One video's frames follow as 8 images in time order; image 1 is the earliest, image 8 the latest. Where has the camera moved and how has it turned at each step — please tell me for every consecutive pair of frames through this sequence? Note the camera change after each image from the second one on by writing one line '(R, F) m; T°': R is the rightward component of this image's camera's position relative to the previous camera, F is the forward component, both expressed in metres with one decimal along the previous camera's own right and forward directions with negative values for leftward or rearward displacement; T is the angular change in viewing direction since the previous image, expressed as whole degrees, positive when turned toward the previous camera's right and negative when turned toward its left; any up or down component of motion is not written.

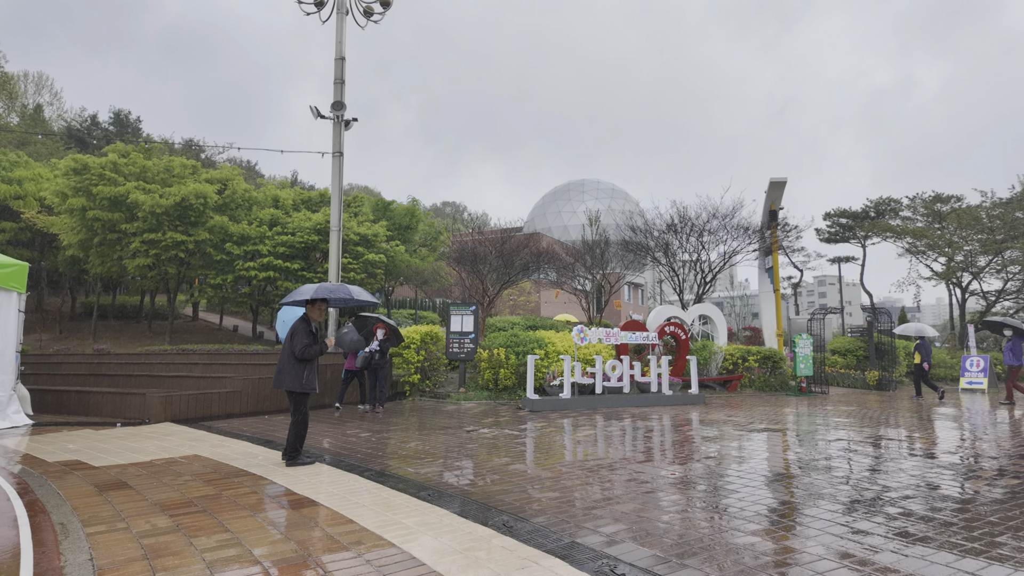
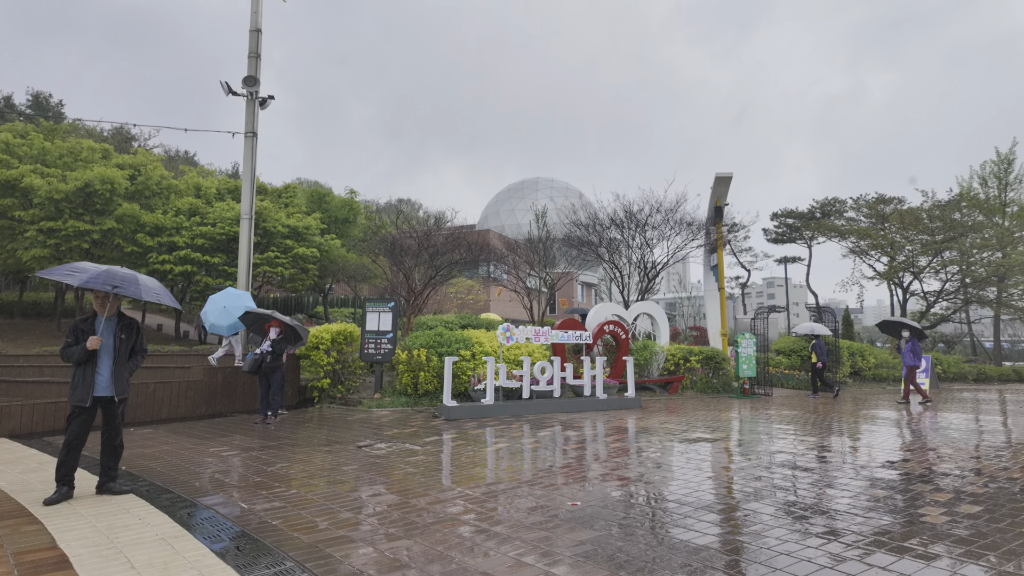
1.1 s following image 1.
(+0.6, +1.0) m; +4°
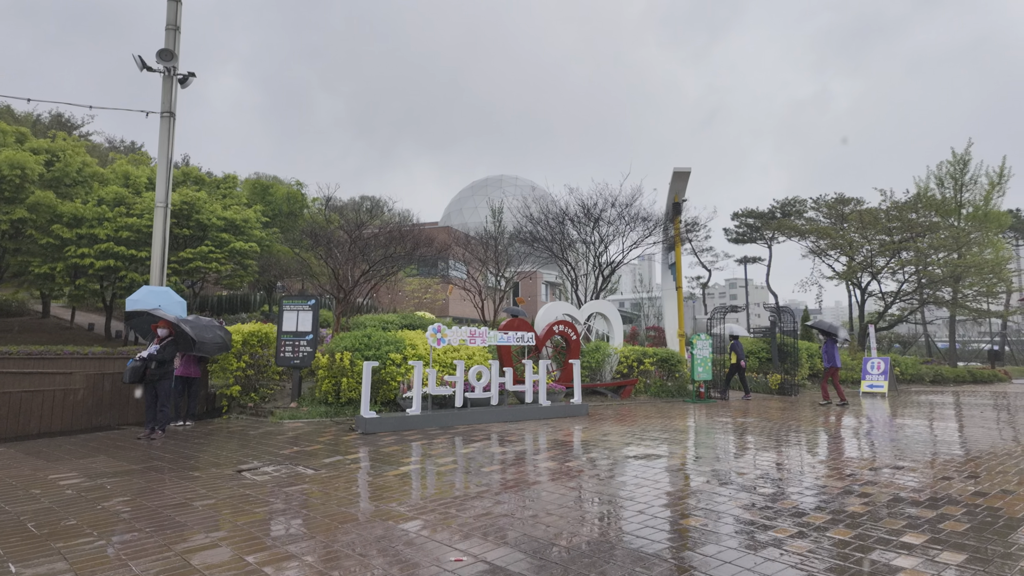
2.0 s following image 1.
(+0.5, +0.9) m; +3°
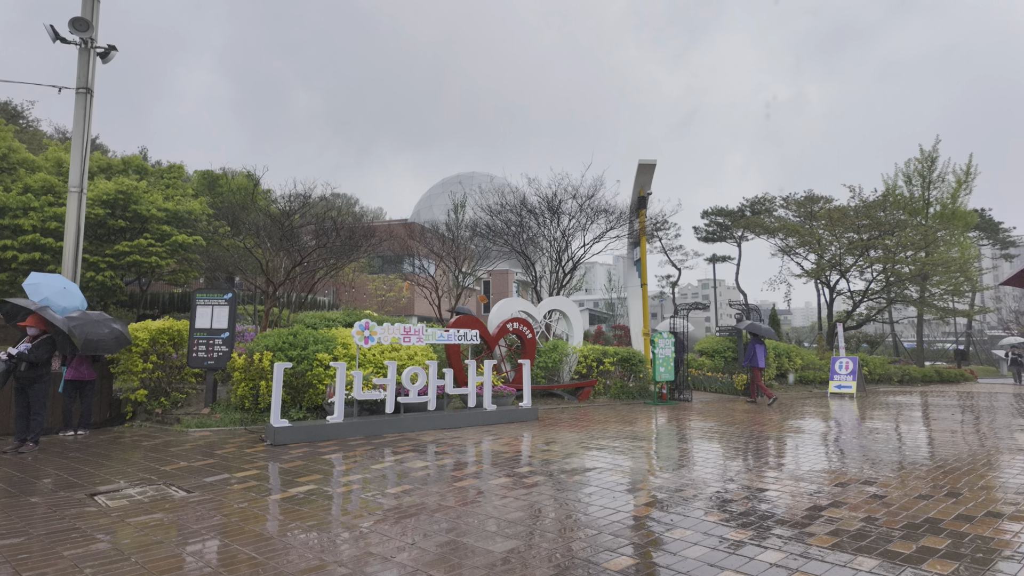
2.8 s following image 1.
(+0.5, +0.8) m; +2°
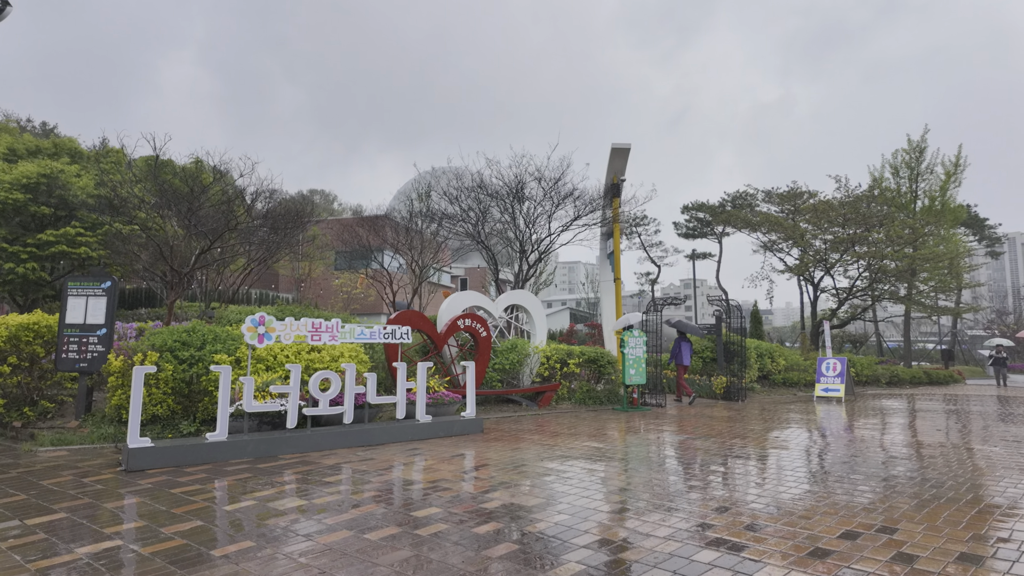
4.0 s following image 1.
(+0.6, +1.4) m; +2°
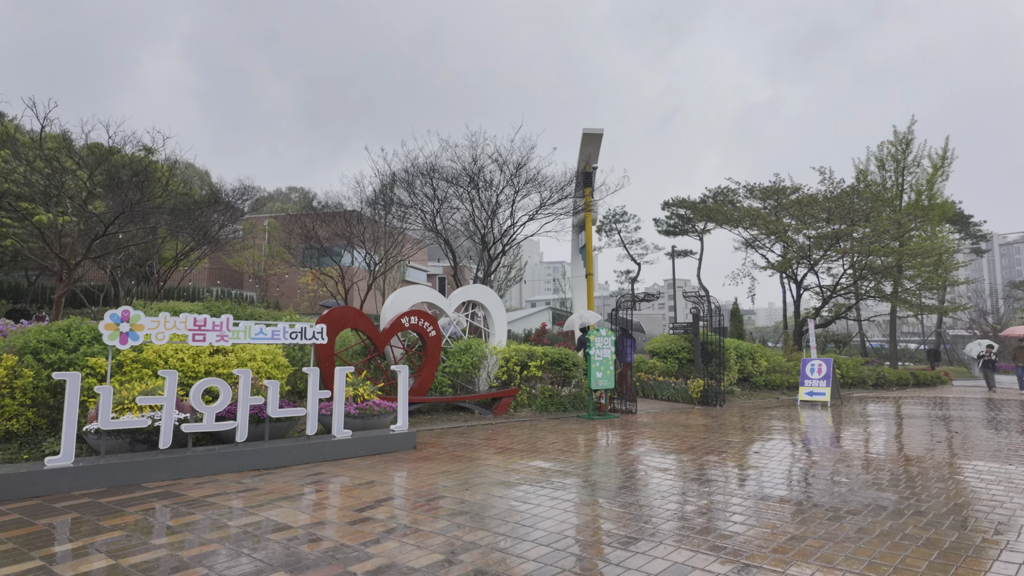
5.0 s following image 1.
(+0.5, +1.1) m; +1°
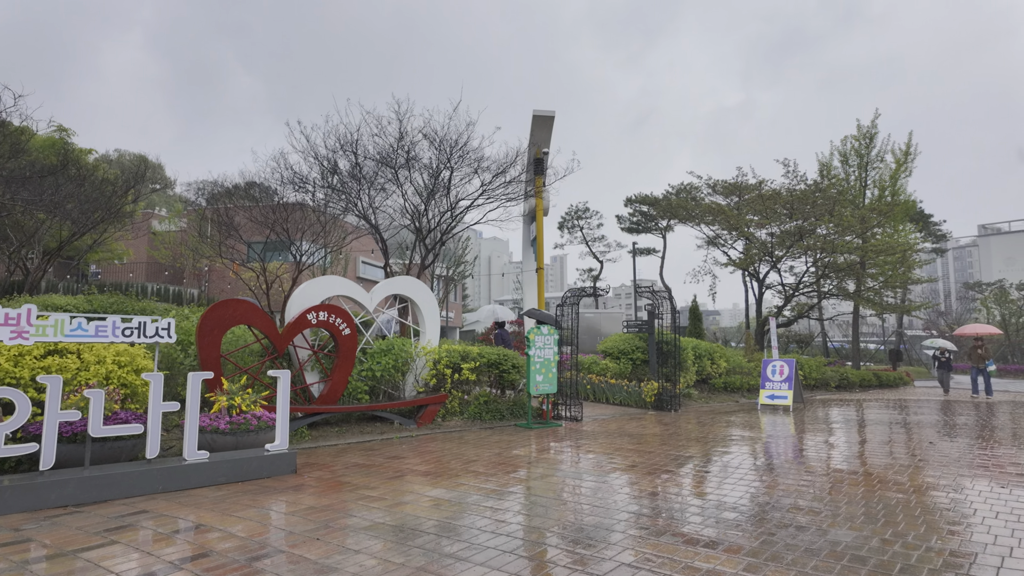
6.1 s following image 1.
(+0.6, +1.1) m; +3°
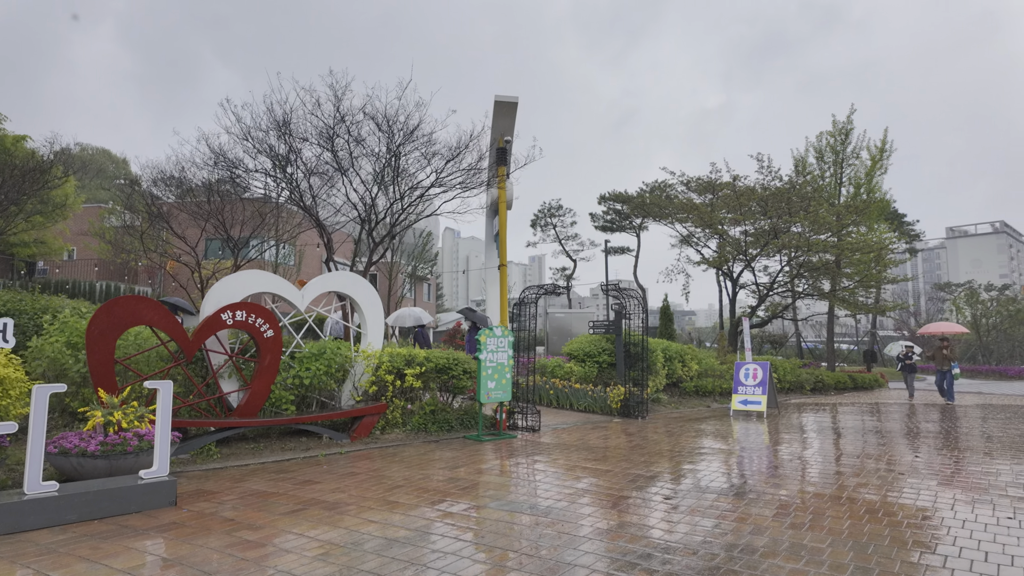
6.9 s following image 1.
(+0.4, +0.8) m; +2°
